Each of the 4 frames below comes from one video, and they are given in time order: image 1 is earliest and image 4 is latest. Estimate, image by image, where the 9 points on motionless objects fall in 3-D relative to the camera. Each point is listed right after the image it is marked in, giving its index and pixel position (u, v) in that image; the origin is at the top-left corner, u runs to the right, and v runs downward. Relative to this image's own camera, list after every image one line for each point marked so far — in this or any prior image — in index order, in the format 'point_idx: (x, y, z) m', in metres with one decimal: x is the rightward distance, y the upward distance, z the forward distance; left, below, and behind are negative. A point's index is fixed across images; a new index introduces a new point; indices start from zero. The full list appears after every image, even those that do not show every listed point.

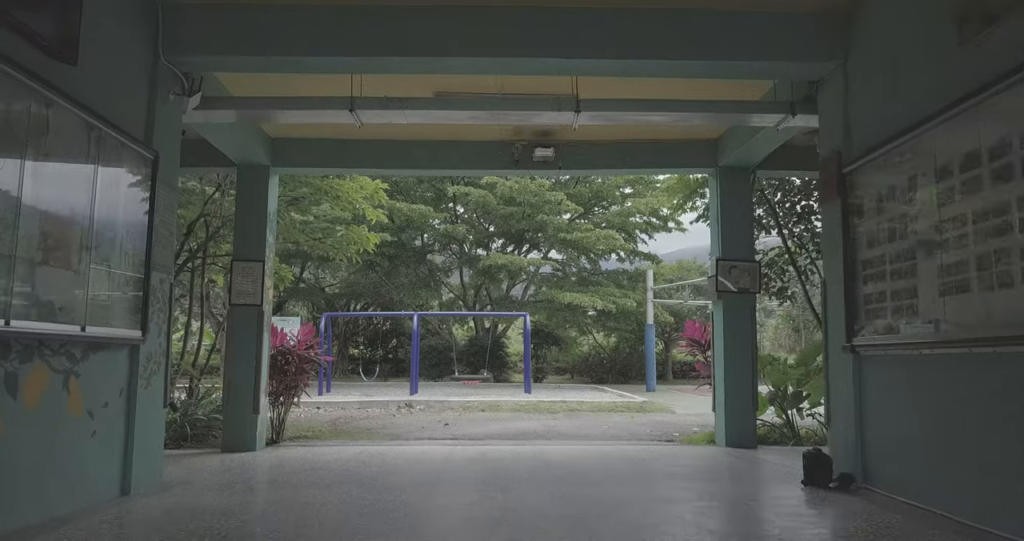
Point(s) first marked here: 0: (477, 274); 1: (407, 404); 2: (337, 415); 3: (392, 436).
0: (-0.8, -0.1, +18.4) m
1: (-1.6, -2.0, +11.7) m
2: (-2.3, -1.9, +10.4) m
3: (-1.1, -1.5, +7.2) m
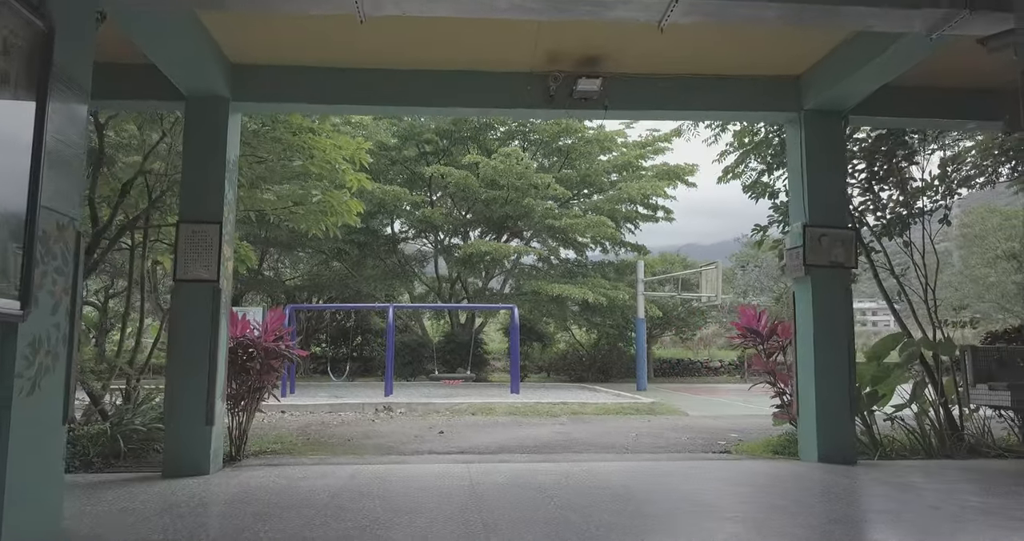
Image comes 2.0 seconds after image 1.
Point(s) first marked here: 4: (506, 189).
0: (-1.2, +0.1, +16.9) m
1: (-1.7, -1.8, +10.2) m
2: (-2.4, -1.7, +8.9) m
3: (-1.0, -1.3, +5.8) m
4: (-0.1, +1.7, +15.7) m
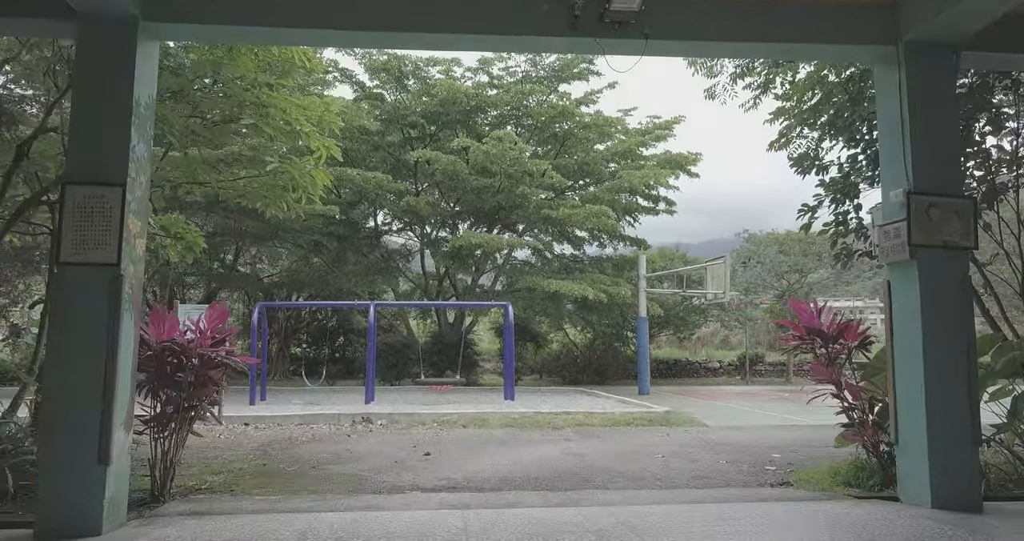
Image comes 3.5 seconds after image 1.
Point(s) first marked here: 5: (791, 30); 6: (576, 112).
0: (-1.4, +0.2, +15.7) m
1: (-1.7, -1.7, +9.0) m
2: (-2.4, -1.6, +7.6) m
3: (-0.9, -1.3, +4.6) m
4: (-0.3, +1.8, +14.5) m
5: (+1.4, +1.2, +3.8) m
6: (+1.3, +3.1, +15.3) m
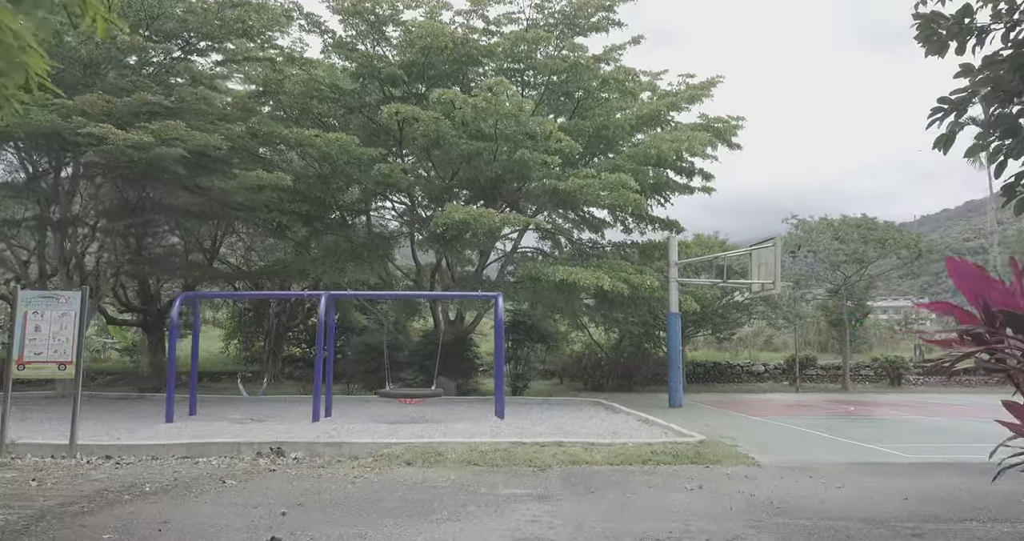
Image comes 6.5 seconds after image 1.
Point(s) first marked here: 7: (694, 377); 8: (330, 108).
0: (-1.3, +0.5, +13.2) m
1: (-2.0, -1.5, +6.5) m
2: (-2.7, -1.4, +5.2) m
3: (-1.4, -1.0, +2.0) m
4: (-0.3, +2.0, +11.9) m
5: (+0.8, +1.4, +1.2) m
6: (+1.3, +3.3, +12.6) m
7: (+4.5, -2.6, +19.1) m
8: (-2.9, +2.6, +12.5) m
